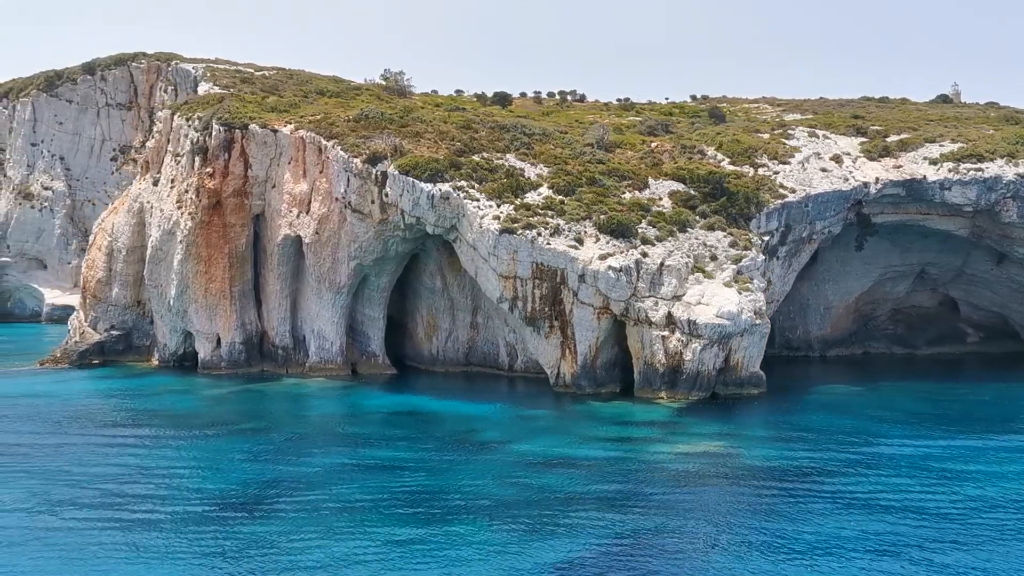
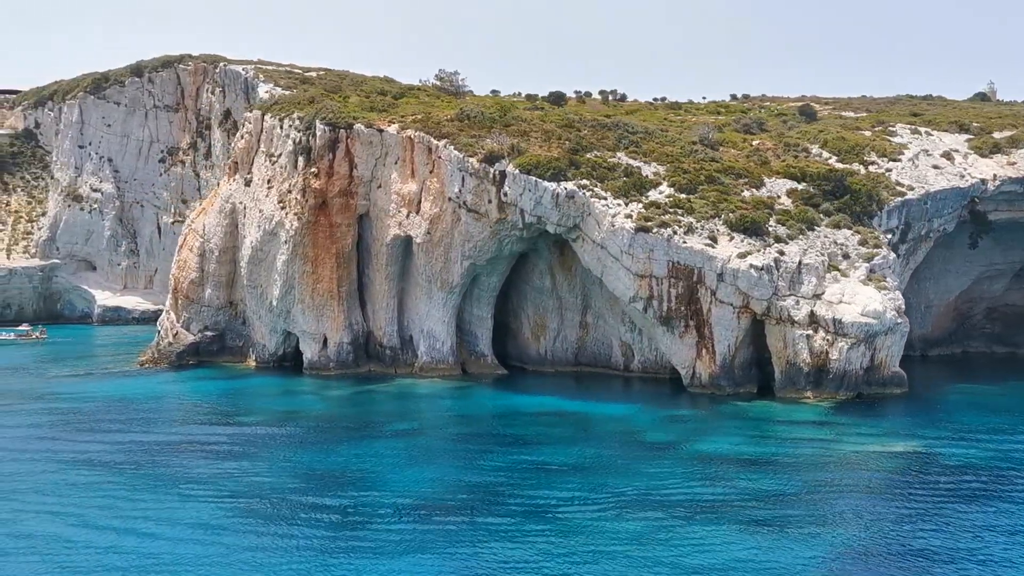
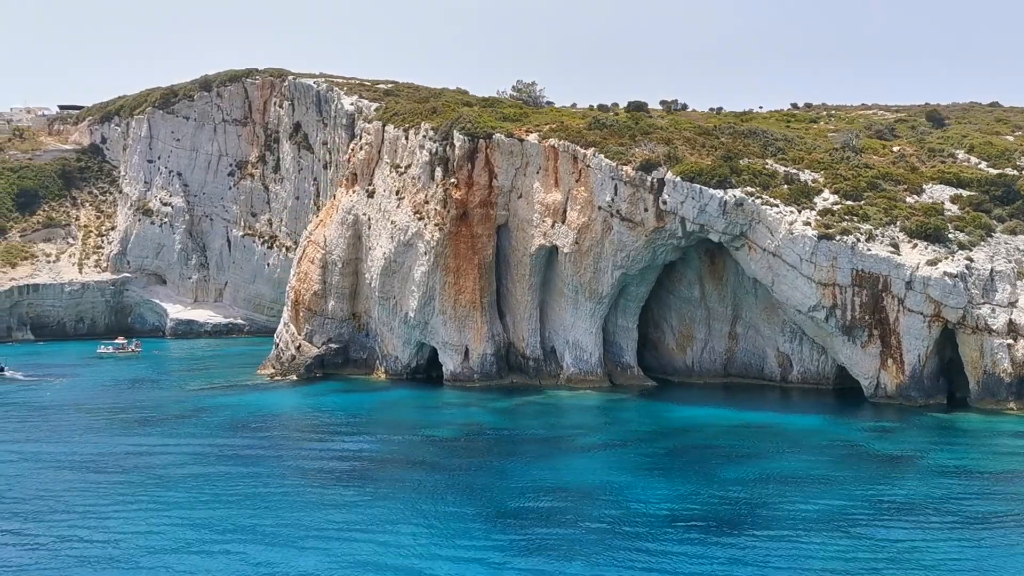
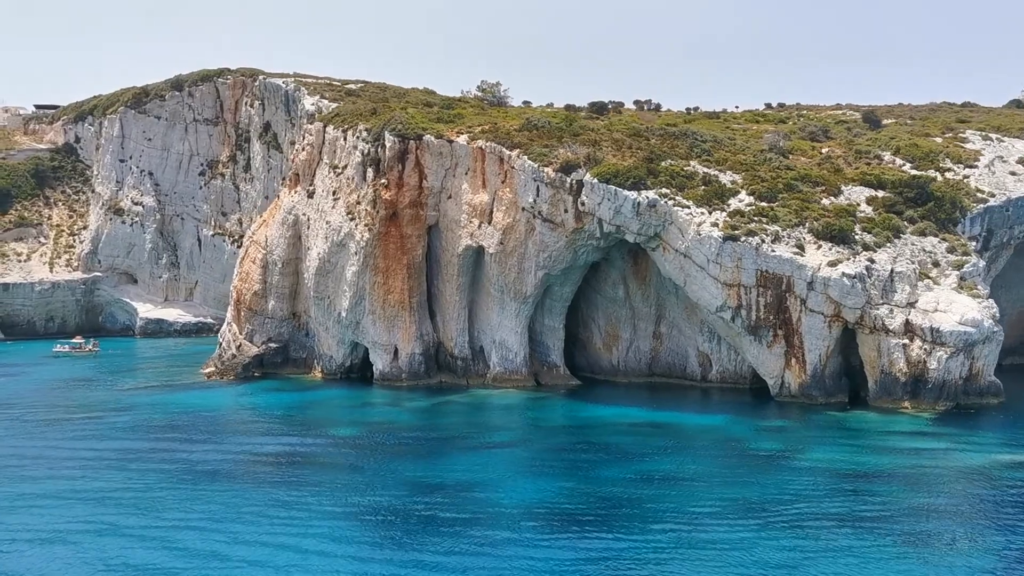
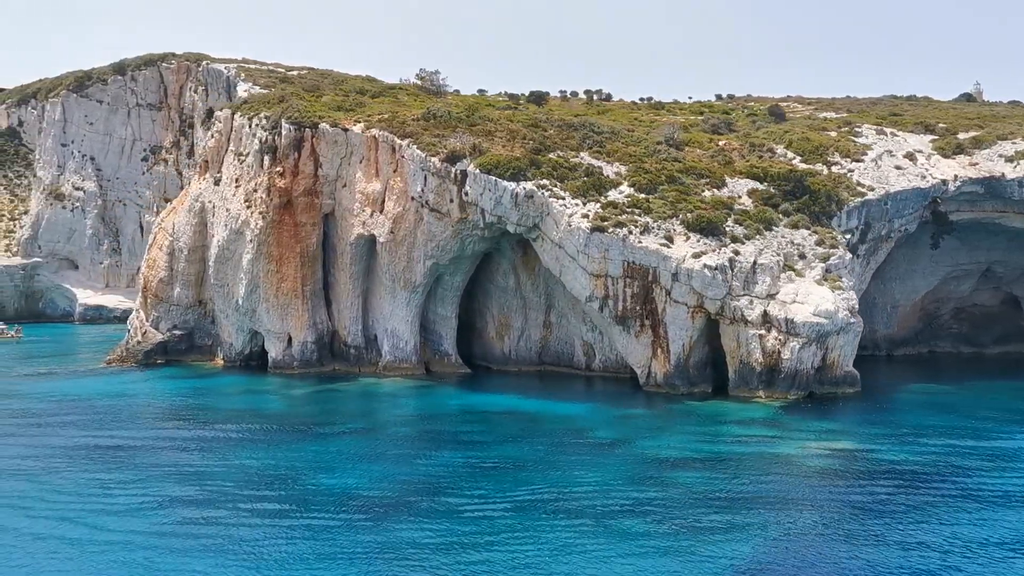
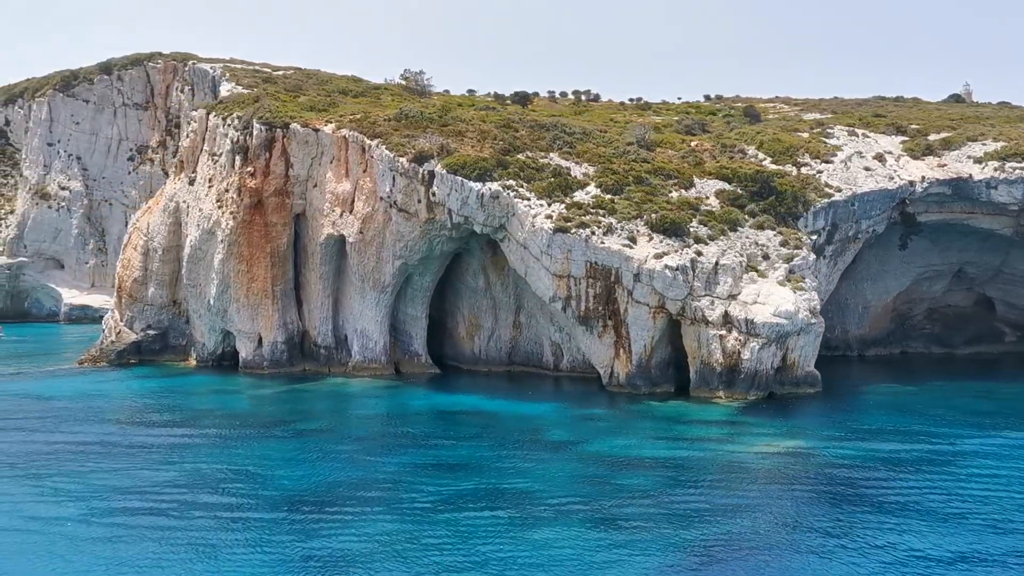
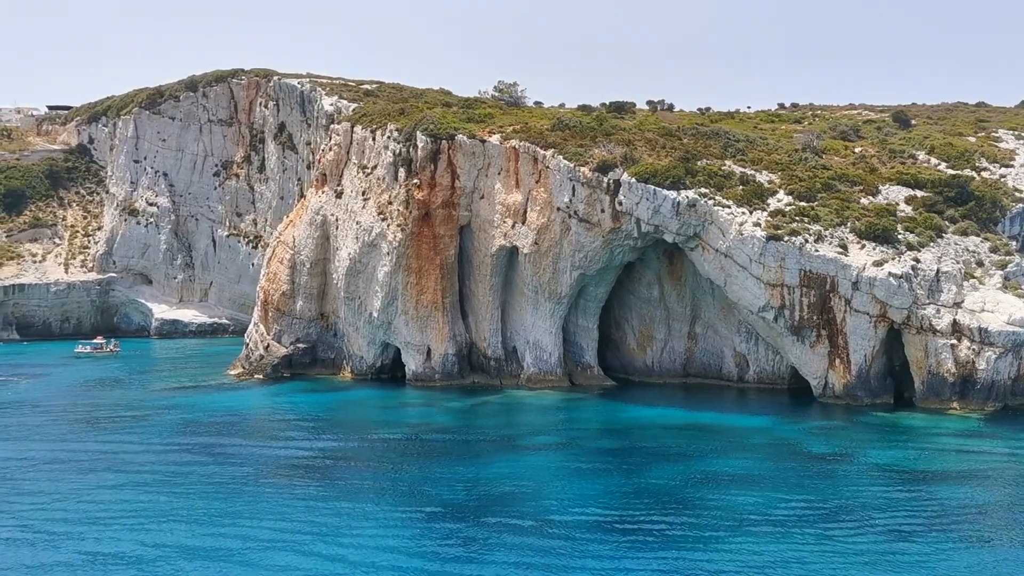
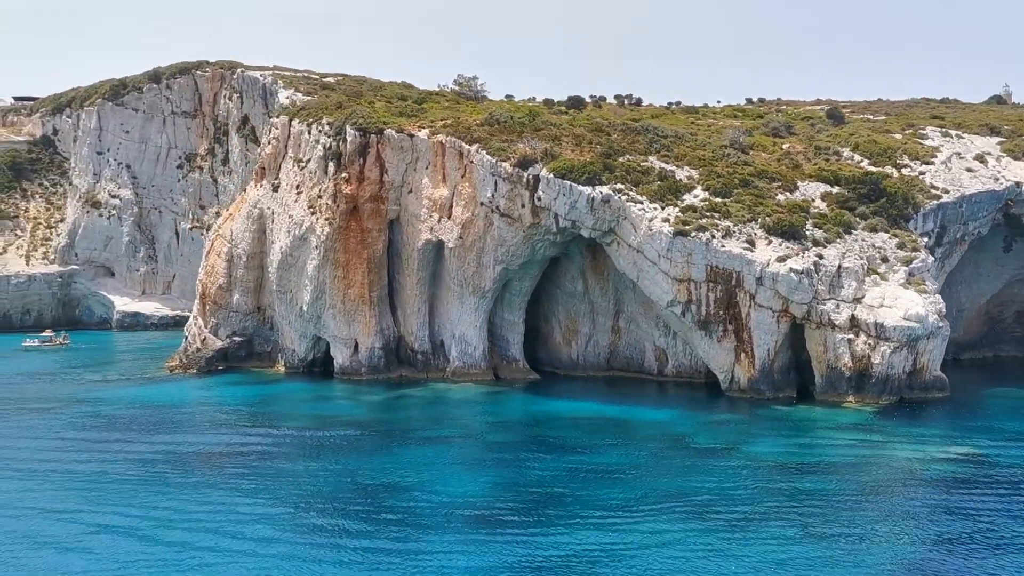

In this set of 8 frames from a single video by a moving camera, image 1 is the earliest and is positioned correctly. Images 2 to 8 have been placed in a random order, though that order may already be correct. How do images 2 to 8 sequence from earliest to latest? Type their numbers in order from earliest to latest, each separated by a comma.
6, 5, 2, 8, 4, 7, 3
